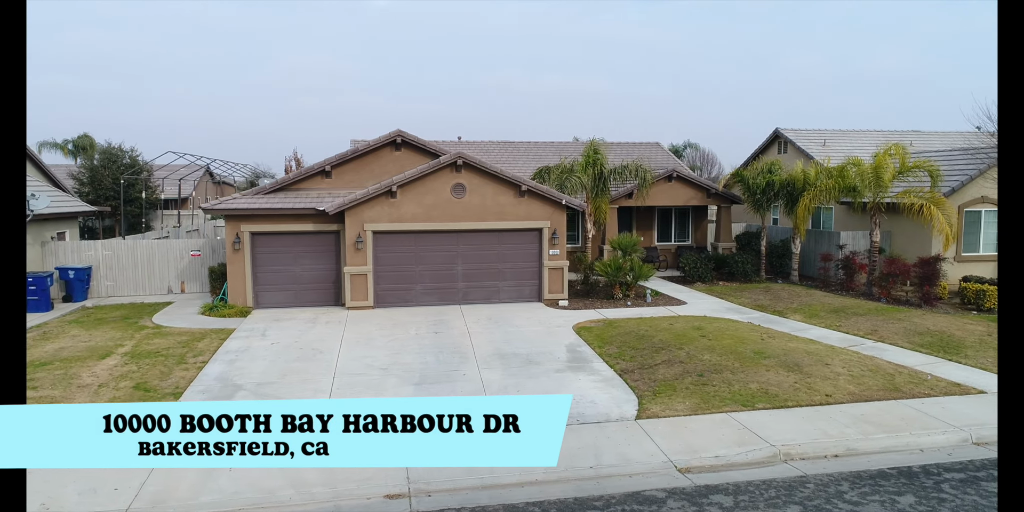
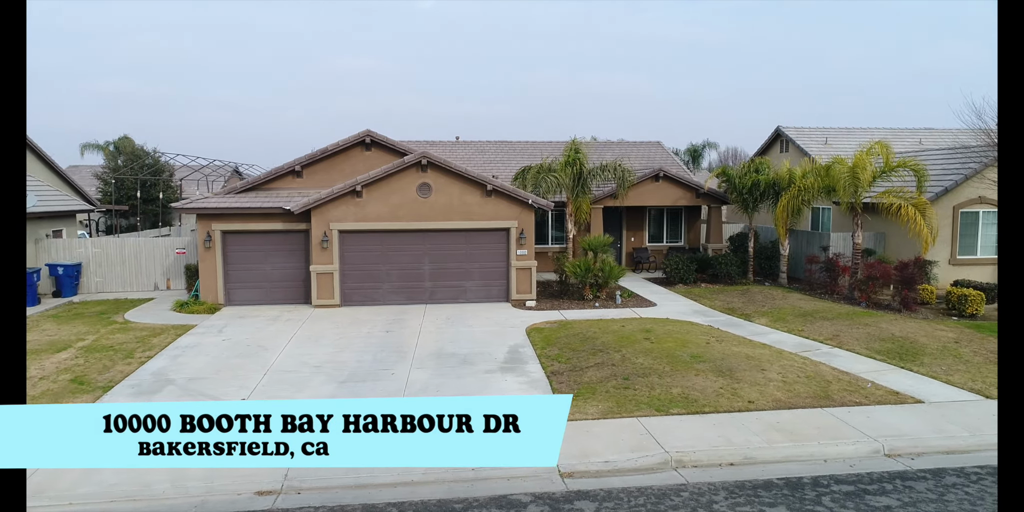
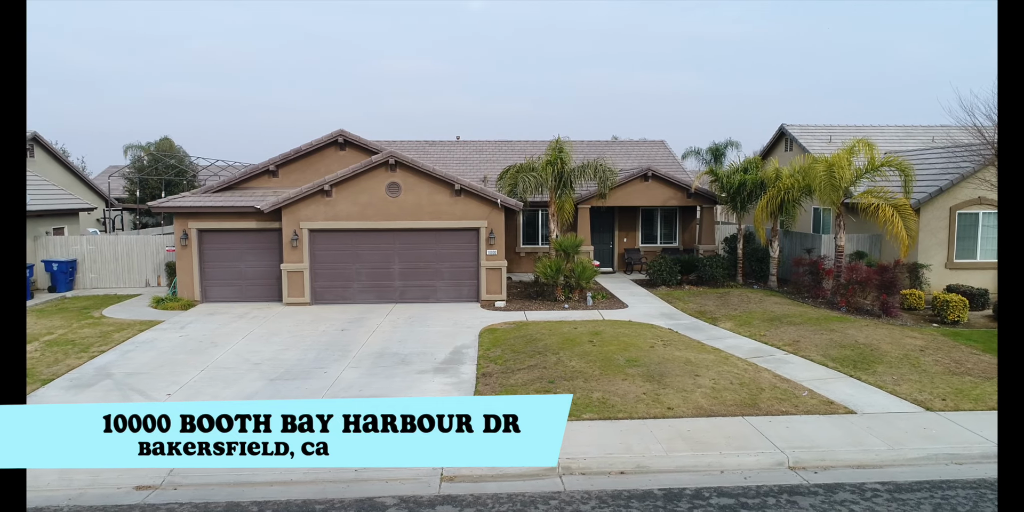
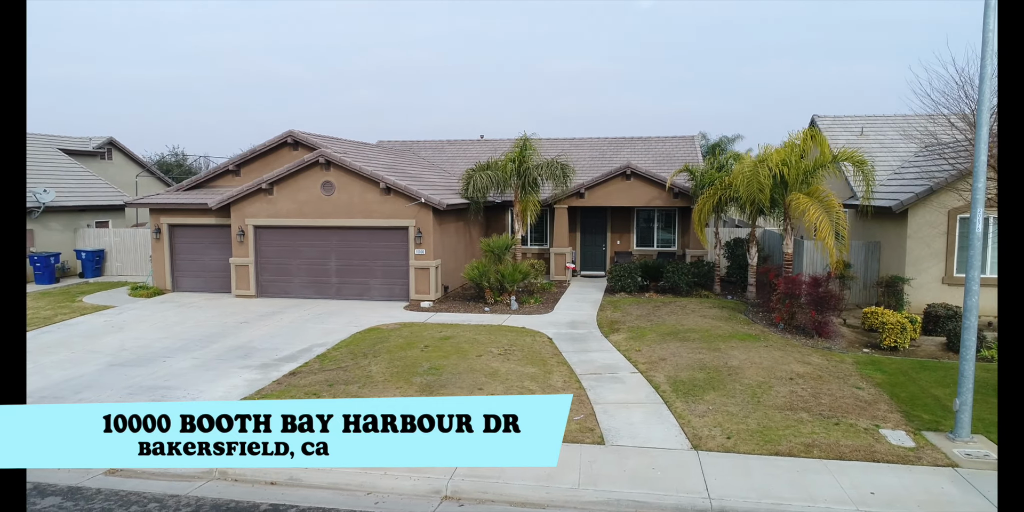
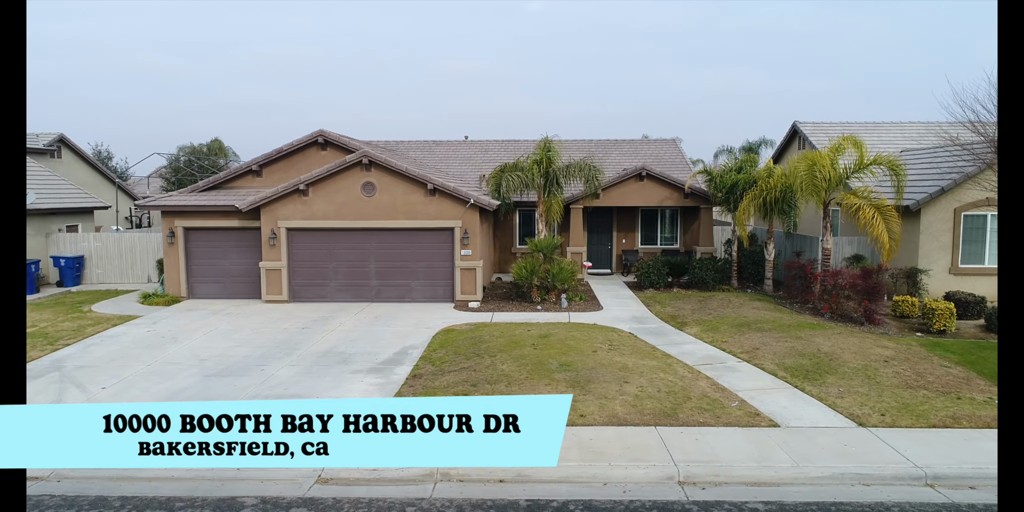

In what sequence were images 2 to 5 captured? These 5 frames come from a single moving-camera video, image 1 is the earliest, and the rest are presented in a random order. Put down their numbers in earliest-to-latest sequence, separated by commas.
2, 3, 5, 4
